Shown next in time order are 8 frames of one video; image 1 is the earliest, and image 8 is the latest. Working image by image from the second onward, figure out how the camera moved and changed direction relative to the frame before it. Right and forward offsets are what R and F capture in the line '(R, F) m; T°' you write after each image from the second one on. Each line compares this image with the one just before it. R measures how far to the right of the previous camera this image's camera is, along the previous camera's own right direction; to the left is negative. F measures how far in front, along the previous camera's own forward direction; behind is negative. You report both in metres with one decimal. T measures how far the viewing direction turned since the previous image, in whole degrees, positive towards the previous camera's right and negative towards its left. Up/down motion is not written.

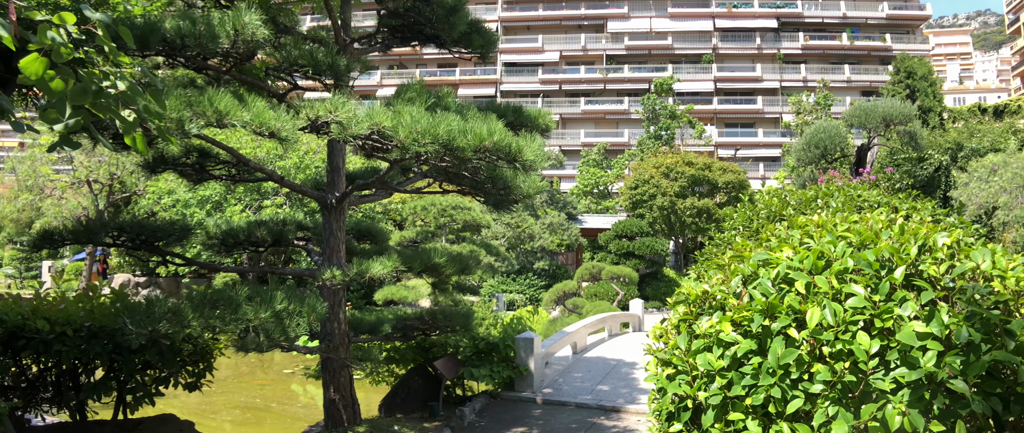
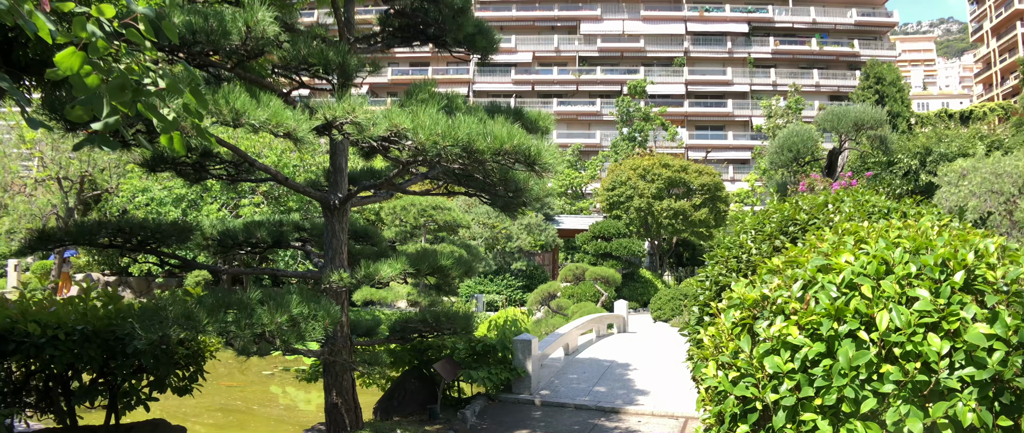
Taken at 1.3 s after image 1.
(-0.3, 0.0) m; +3°
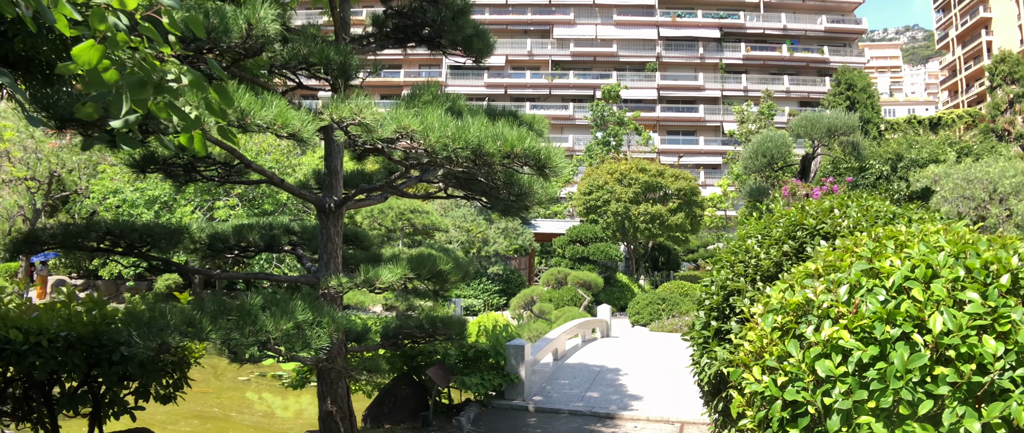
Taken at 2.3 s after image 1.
(-0.2, +0.1) m; +3°
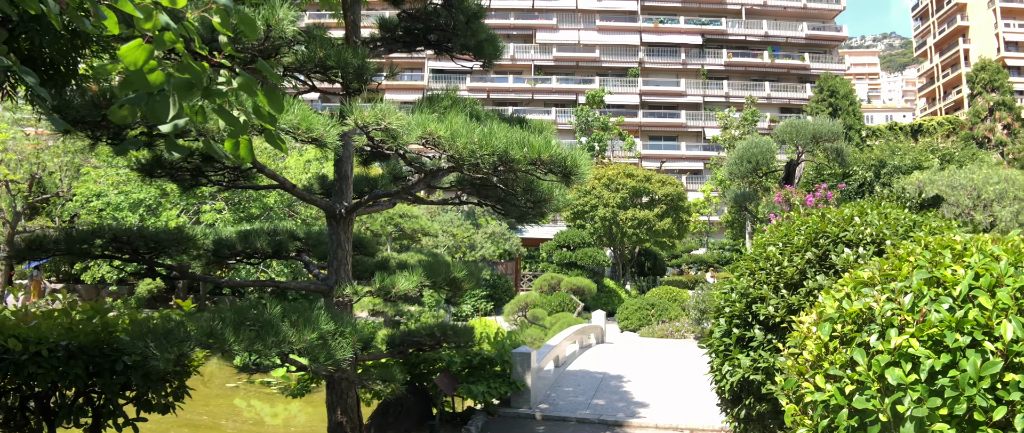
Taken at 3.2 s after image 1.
(-0.3, +0.1) m; +2°
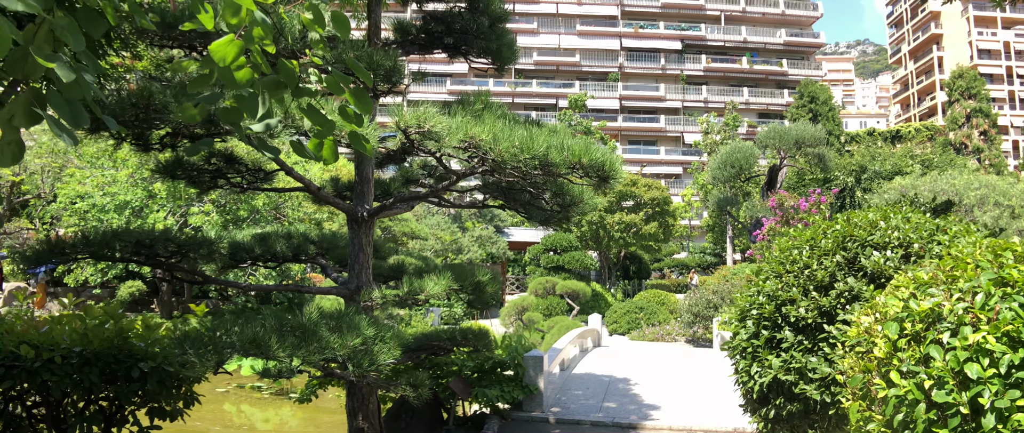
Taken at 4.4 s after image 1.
(-0.4, 0.0) m; +2°
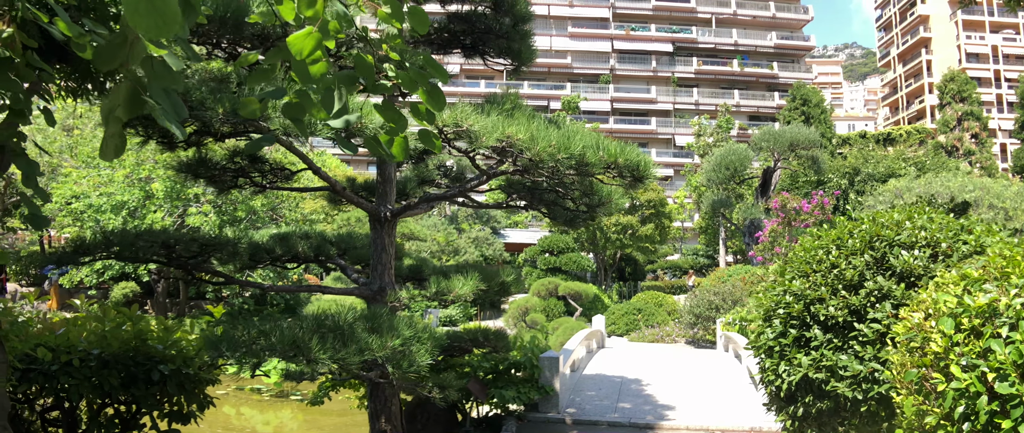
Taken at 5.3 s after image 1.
(-0.3, 0.0) m; +1°
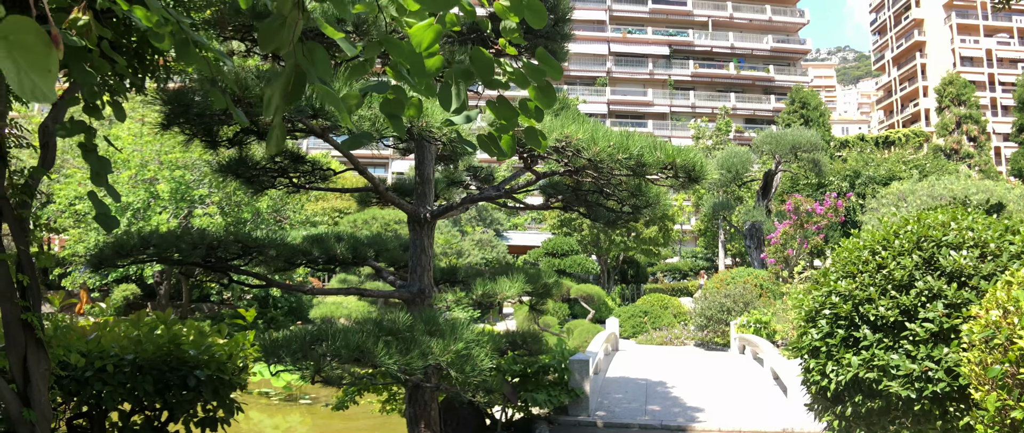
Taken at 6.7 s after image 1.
(-0.4, +0.1) m; +1°
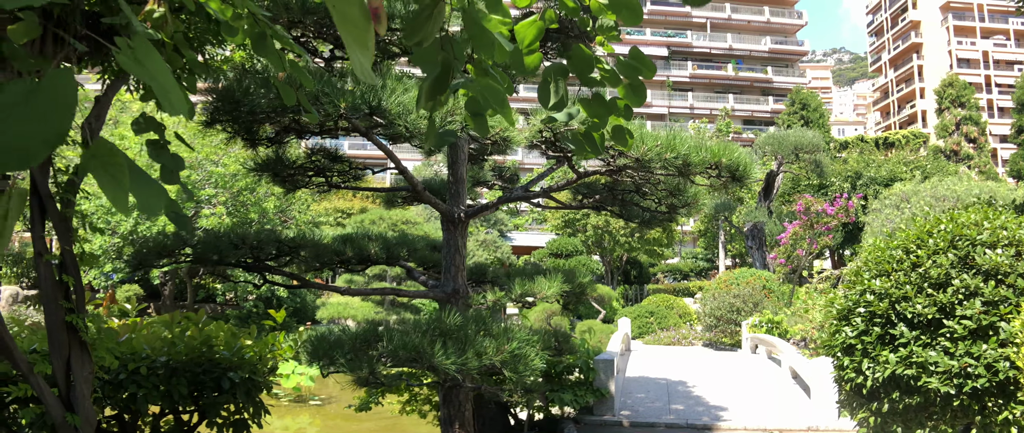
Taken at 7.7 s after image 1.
(-0.3, 0.0) m; 0°
